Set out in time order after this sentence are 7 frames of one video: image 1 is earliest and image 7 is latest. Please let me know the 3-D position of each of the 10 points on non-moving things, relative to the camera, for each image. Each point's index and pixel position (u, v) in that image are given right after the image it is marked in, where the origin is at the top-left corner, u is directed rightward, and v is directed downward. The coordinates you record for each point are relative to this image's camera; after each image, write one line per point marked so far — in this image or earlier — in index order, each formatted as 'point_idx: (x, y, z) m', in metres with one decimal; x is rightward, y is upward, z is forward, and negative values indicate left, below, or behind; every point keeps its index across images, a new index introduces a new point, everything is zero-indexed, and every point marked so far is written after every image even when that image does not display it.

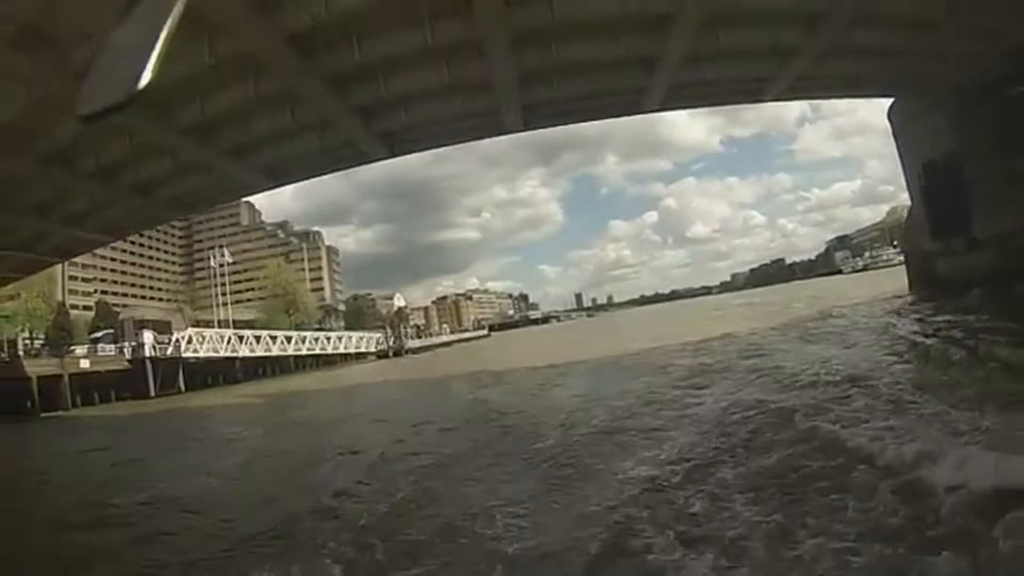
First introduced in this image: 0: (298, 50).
0: (-3.0, +3.5, +10.9) m
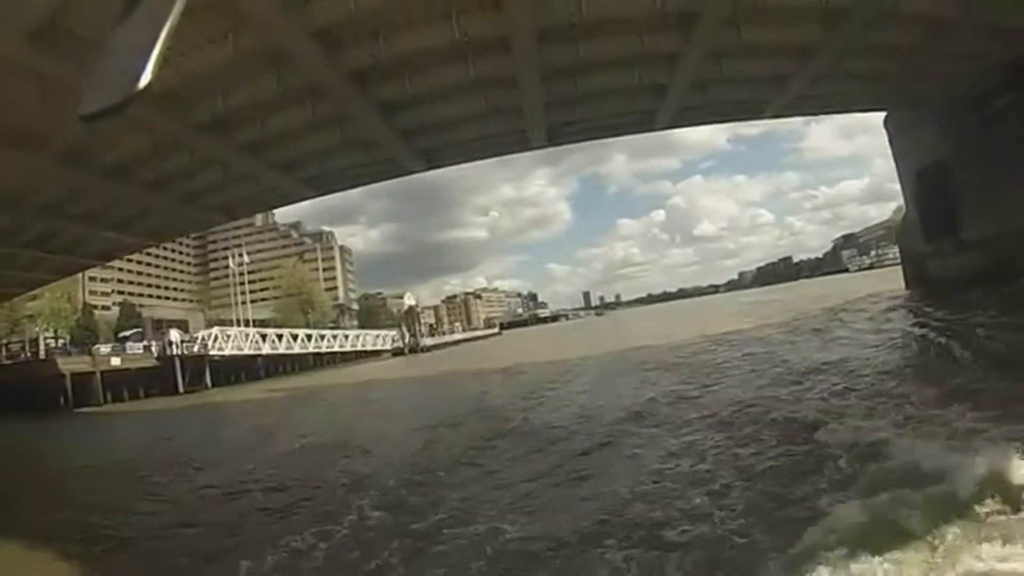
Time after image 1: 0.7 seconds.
0: (-2.6, +3.5, +12.4) m
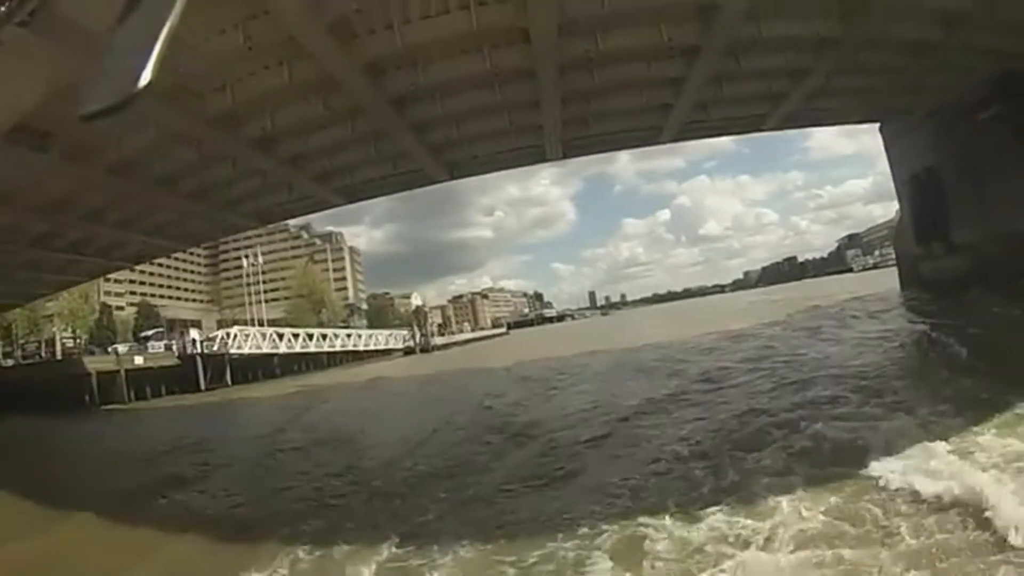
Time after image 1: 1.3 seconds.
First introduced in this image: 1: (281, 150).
0: (-2.2, +3.5, +13.6) m
1: (-4.9, +2.9, +15.3) m
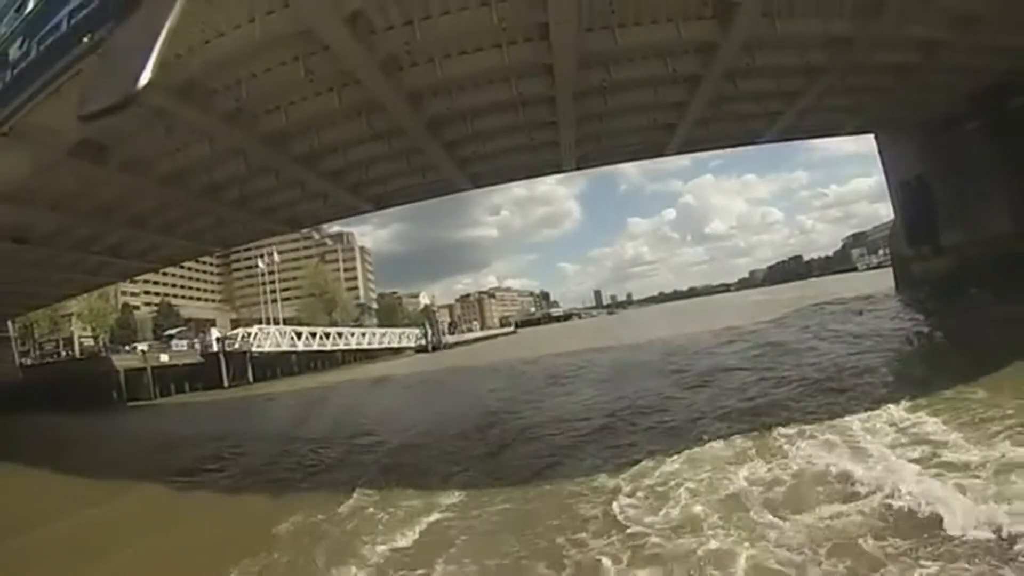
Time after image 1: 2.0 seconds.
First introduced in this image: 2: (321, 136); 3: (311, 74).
0: (-1.8, +3.5, +15.1) m
1: (-4.4, +2.9, +16.8) m
2: (-4.0, +3.2, +15.0) m
3: (-3.2, +3.5, +11.8) m
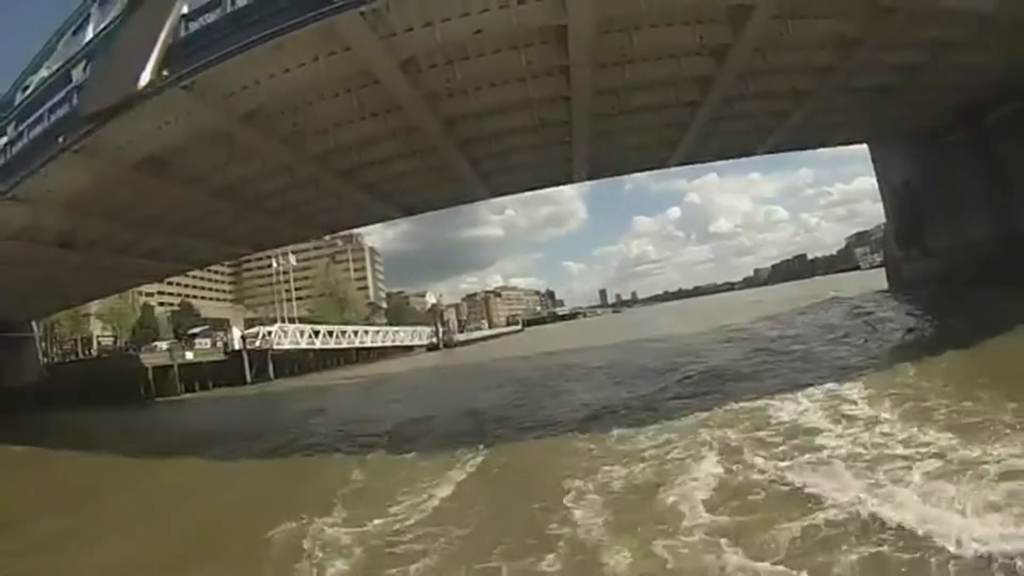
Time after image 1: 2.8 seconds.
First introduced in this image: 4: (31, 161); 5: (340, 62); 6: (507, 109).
0: (-1.3, +3.4, +16.9) m
1: (-4.0, +2.9, +18.5) m
2: (-3.5, +3.2, +16.8) m
3: (-2.8, +3.5, +13.5) m
4: (-11.5, +3.0, +17.0) m
5: (-2.7, +3.7, +11.6) m
6: (-0.2, +3.8, +15.0) m
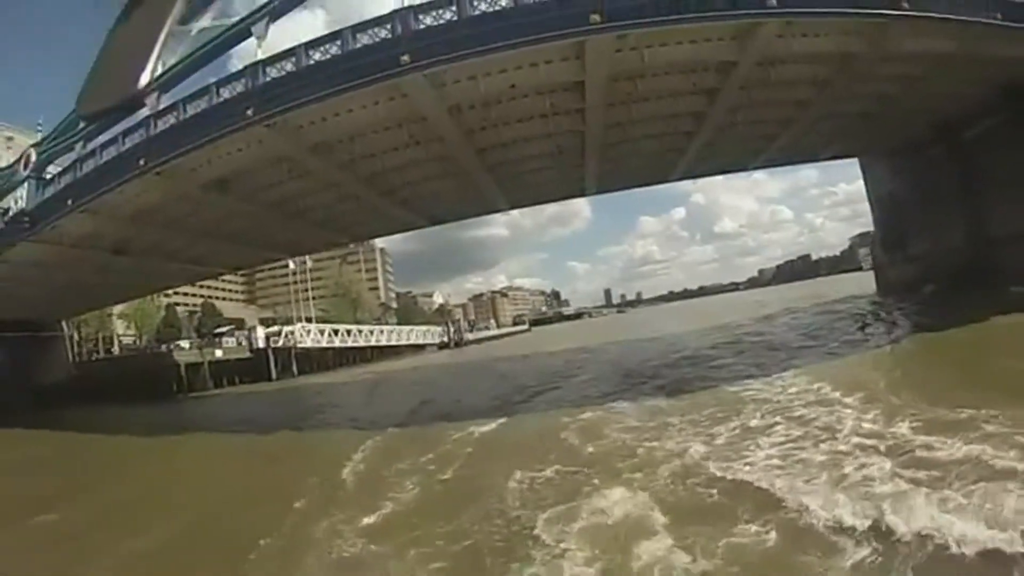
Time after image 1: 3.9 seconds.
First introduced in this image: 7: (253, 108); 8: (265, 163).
0: (-0.8, +3.3, +19.3) m
1: (-3.4, +2.8, +21.0) m
2: (-3.0, +3.1, +19.2) m
3: (-2.3, +3.4, +15.9) m
4: (-10.9, +3.0, +19.5) m
5: (-2.2, +3.6, +14.0) m
6: (+0.4, +3.7, +17.4) m
7: (-5.0, +3.5, +13.9) m
8: (-6.0, +3.0, +17.3) m
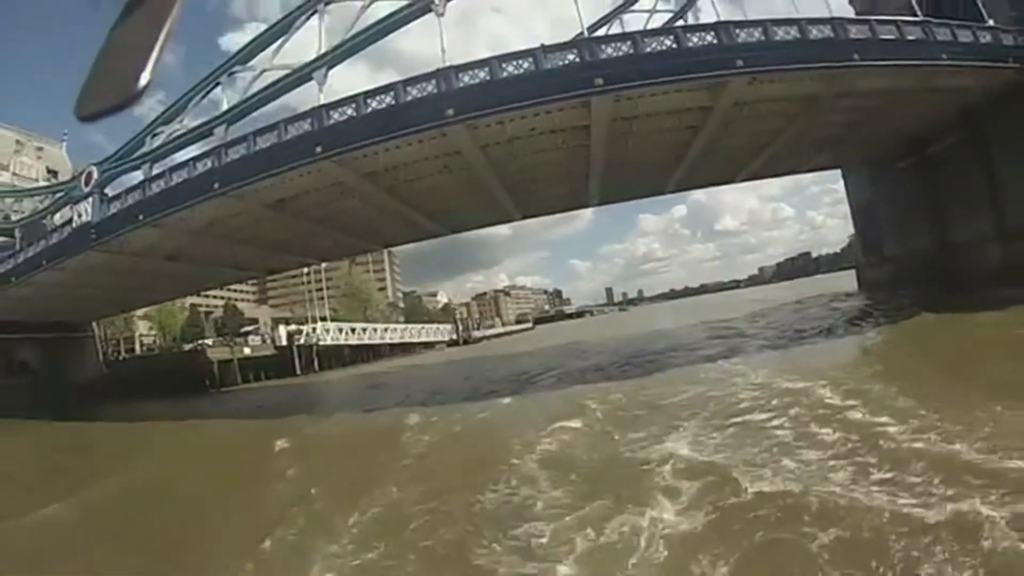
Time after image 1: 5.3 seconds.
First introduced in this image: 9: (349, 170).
0: (-0.3, +3.3, +22.5) m
1: (-3.0, +2.7, +24.1) m
2: (-2.5, +3.0, +22.4) m
3: (-1.8, +3.3, +19.1) m
4: (-10.4, +2.8, +22.7) m
5: (-1.8, +3.5, +17.2) m
6: (+0.8, +3.6, +20.6) m
7: (-4.5, +3.4, +17.1) m
8: (-5.5, +2.9, +20.5) m
9: (-4.2, +3.0, +18.7) m
